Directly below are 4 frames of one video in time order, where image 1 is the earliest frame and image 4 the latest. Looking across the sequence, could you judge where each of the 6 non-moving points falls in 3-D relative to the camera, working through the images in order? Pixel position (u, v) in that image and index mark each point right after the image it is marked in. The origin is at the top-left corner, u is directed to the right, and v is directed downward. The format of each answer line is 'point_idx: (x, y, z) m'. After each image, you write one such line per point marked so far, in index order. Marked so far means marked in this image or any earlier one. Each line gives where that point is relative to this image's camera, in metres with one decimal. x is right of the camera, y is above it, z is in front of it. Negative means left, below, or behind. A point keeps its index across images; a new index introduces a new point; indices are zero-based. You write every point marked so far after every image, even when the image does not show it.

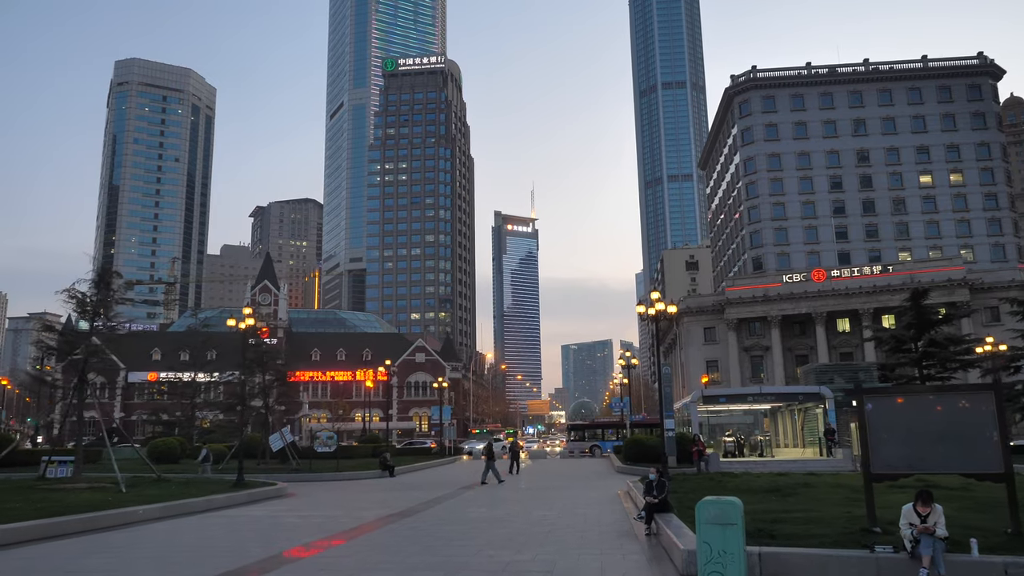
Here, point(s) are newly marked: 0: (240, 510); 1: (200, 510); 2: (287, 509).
0: (-6.4, -5.3, +18.7) m
1: (-7.4, -5.3, +18.6) m
2: (-5.4, -5.3, +19.0) m
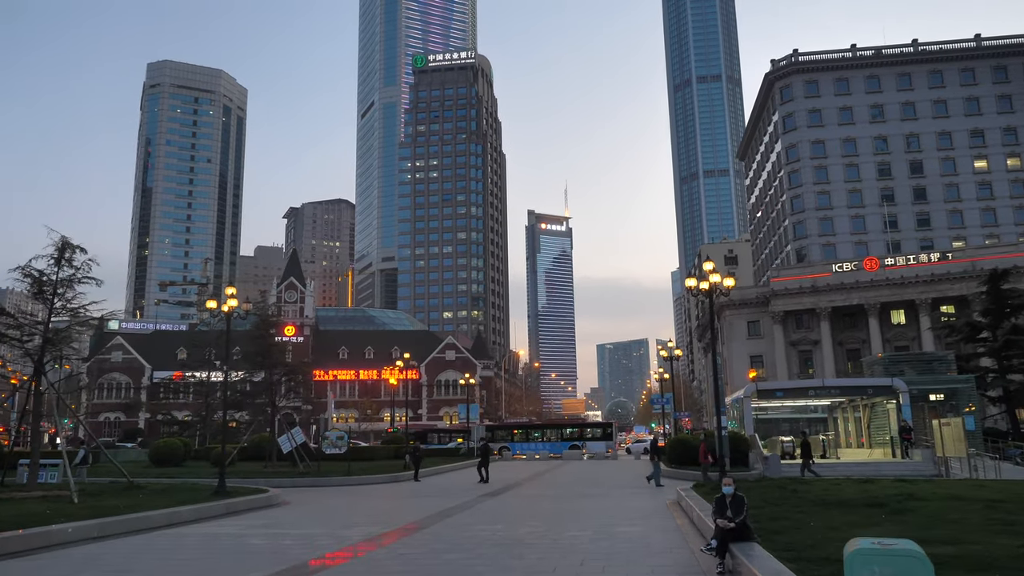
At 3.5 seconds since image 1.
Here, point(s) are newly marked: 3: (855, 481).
0: (-6.0, -4.7, +15.4) m
1: (-6.9, -4.7, +15.4) m
2: (-4.9, -4.7, +15.7) m
3: (+8.1, -4.5, +18.4) m
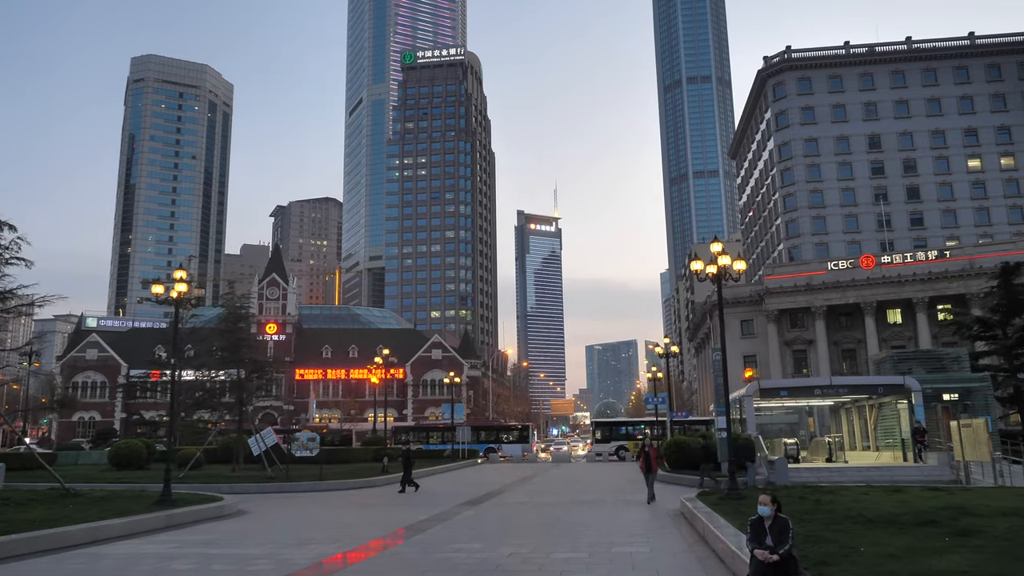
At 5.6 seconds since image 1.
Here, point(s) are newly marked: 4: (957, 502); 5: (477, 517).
0: (-6.3, -4.3, +13.3) m
1: (-7.2, -4.3, +13.2) m
2: (-5.2, -4.3, +13.5) m
3: (+7.7, -4.2, +16.4) m
4: (+7.4, -3.5, +13.2) m
5: (-0.7, -4.8, +16.6) m
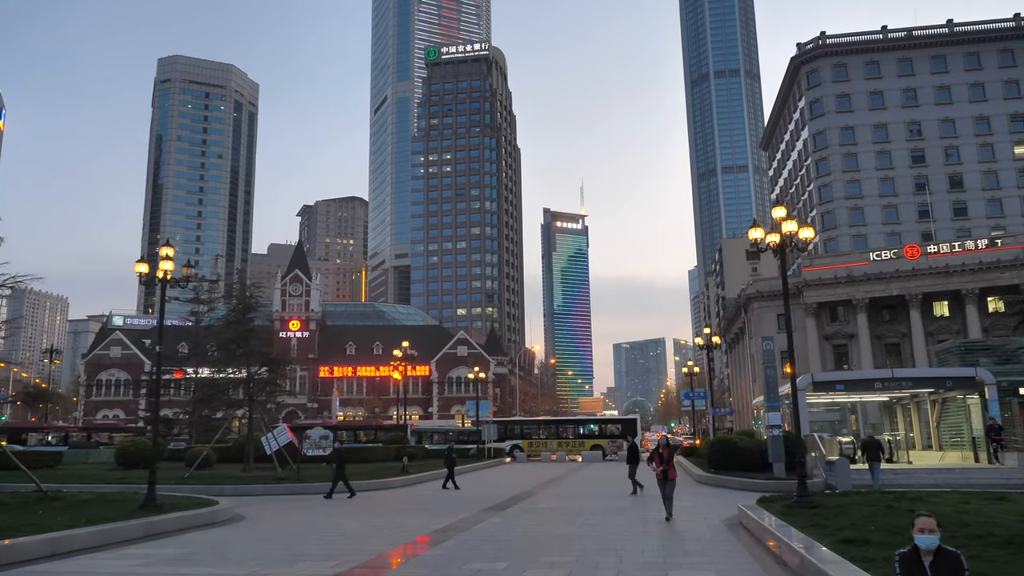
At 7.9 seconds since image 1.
0: (-5.8, -3.9, +11.2) m
1: (-6.8, -3.9, +11.2) m
2: (-4.8, -3.9, +11.5) m
3: (+8.2, -3.7, +13.9) m
4: (+7.8, -3.0, +10.7) m
5: (-0.2, -4.4, +14.4) m
